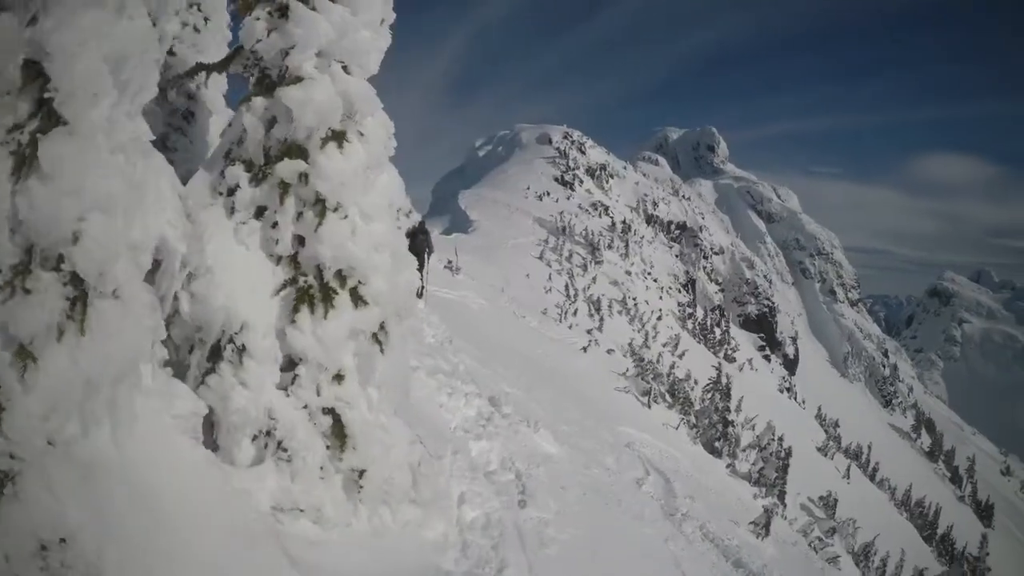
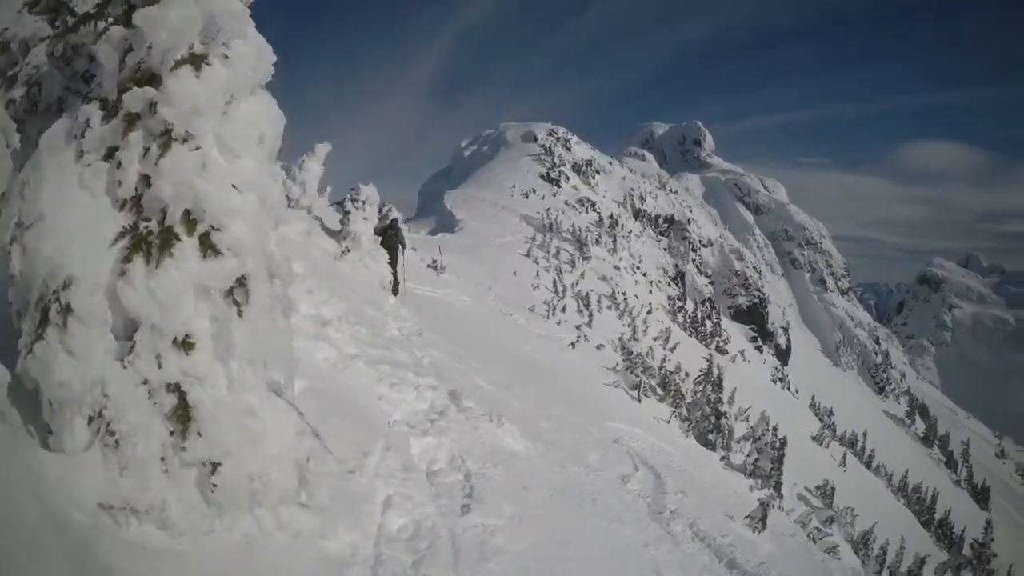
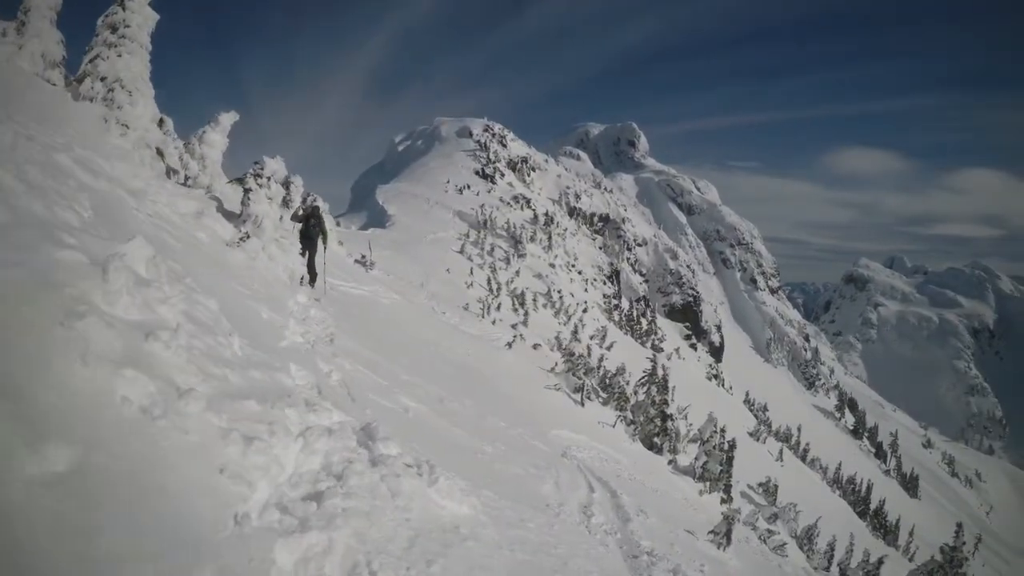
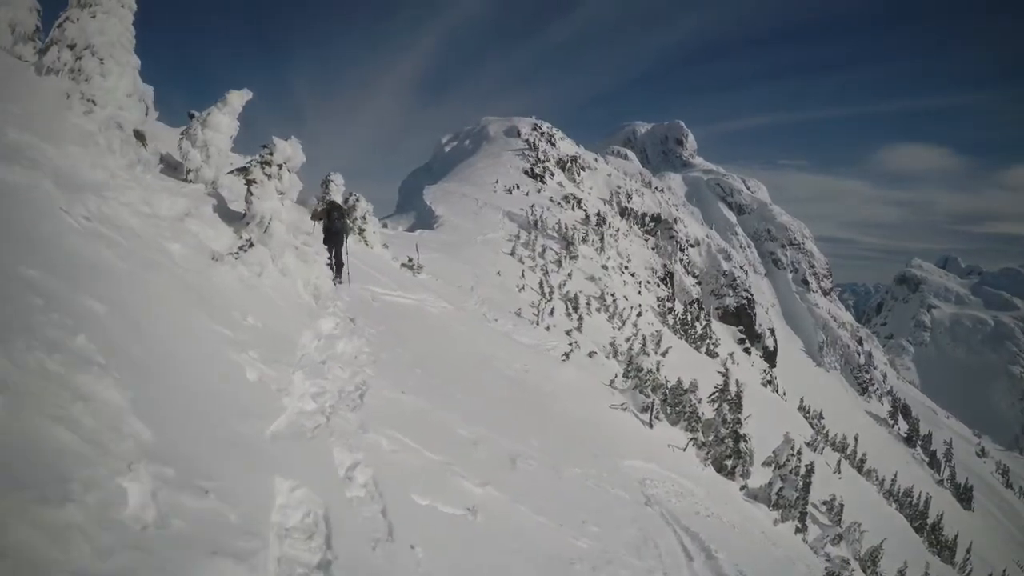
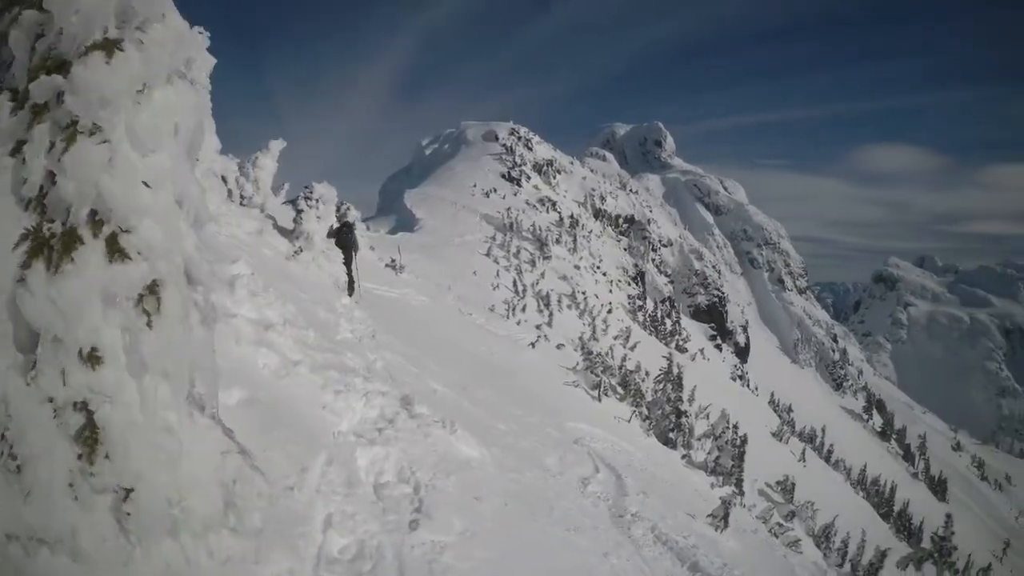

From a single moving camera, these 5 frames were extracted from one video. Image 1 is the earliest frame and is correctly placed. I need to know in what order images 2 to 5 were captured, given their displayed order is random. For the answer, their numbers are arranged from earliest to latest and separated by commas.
2, 5, 3, 4
